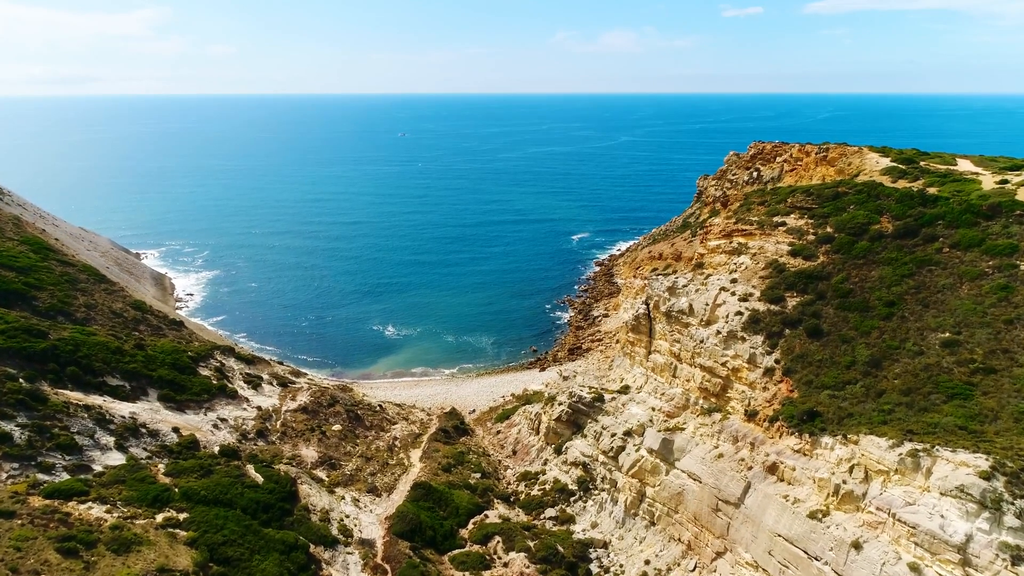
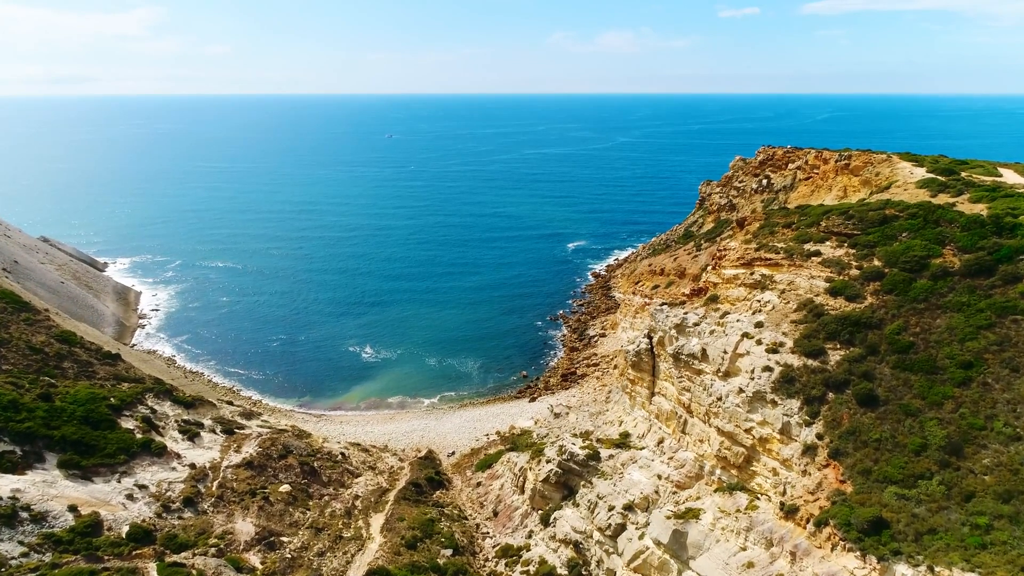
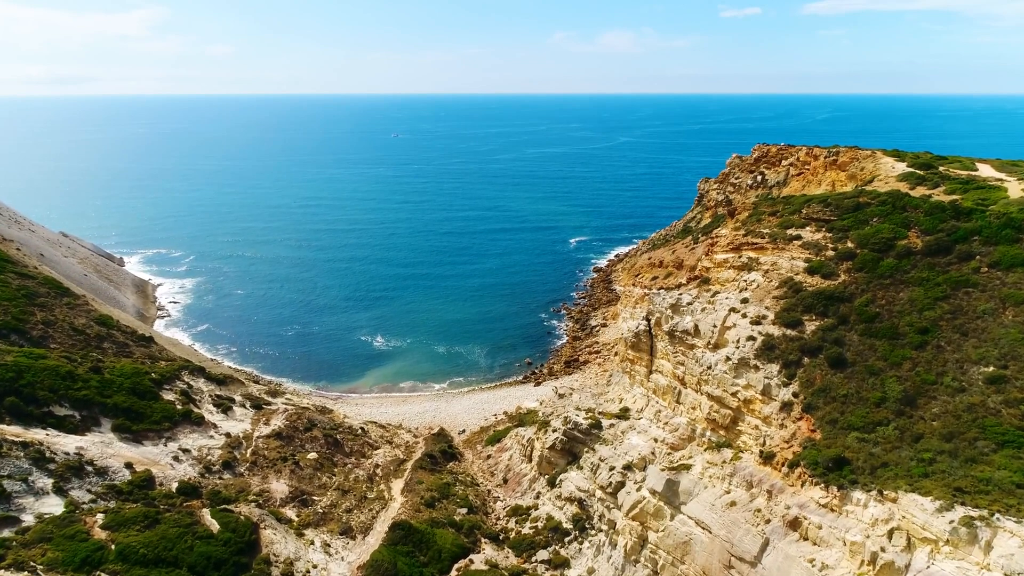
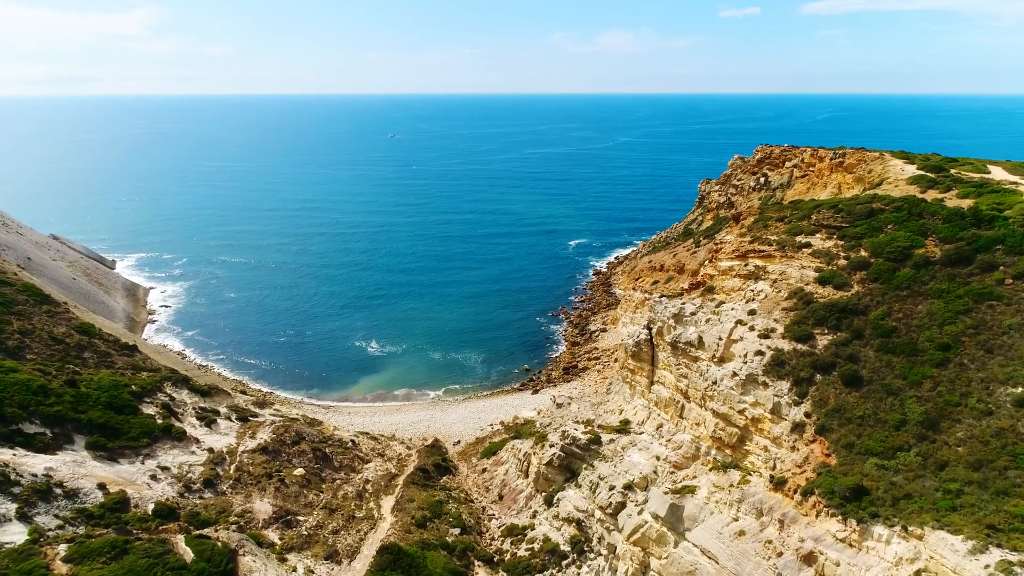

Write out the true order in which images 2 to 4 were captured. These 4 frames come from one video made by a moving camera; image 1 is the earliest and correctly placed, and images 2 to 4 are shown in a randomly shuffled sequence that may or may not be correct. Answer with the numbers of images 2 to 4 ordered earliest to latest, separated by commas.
3, 4, 2
